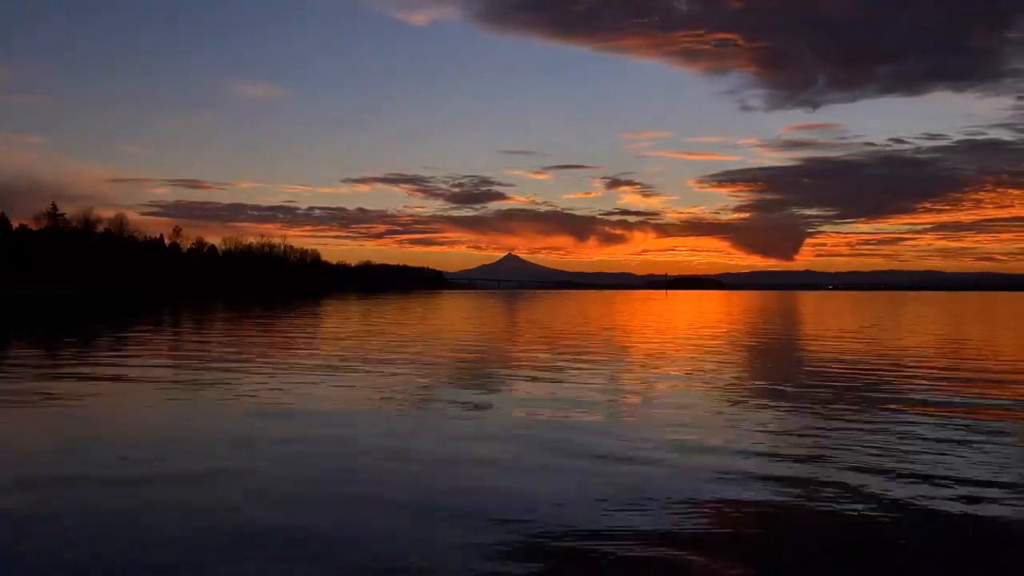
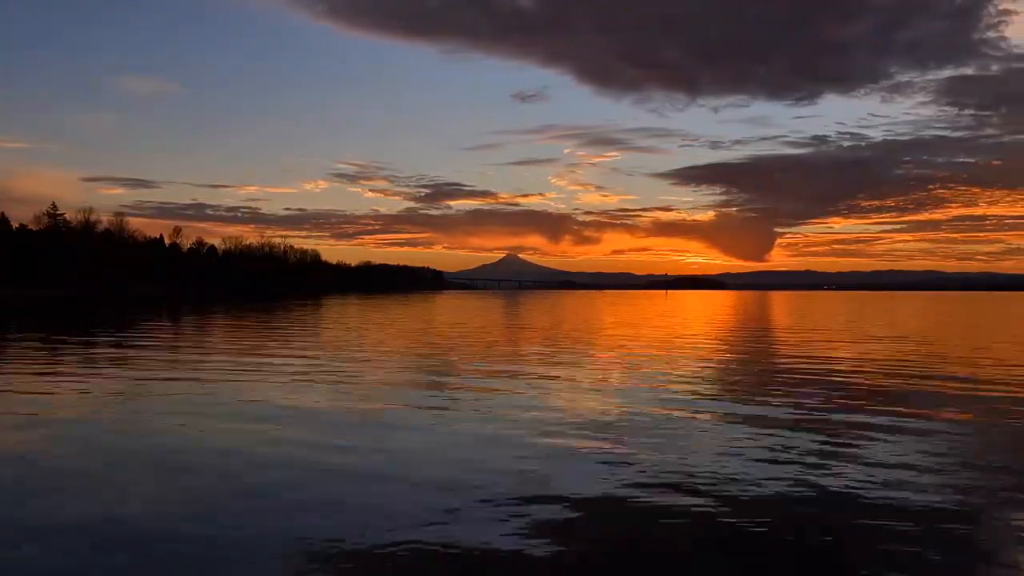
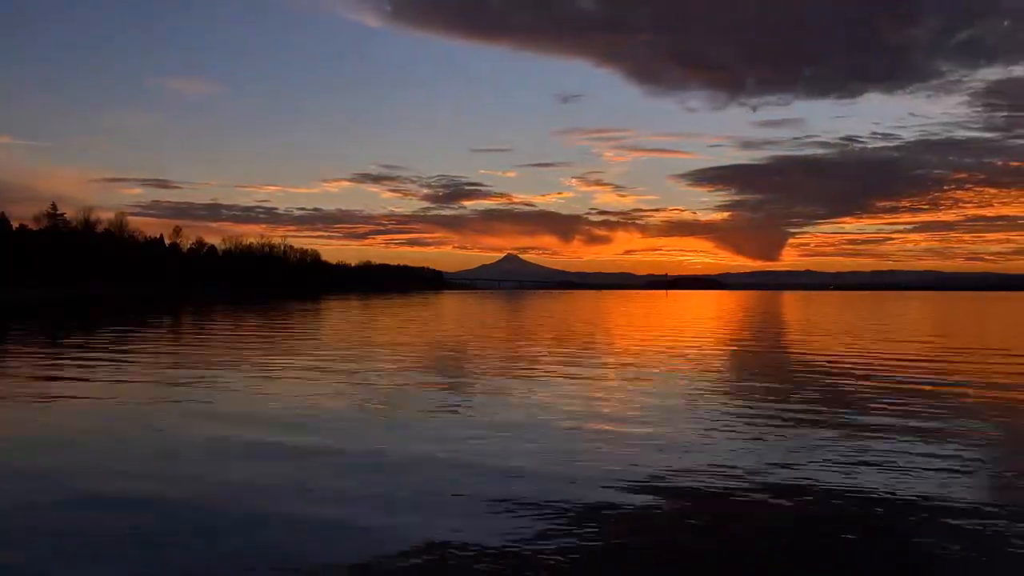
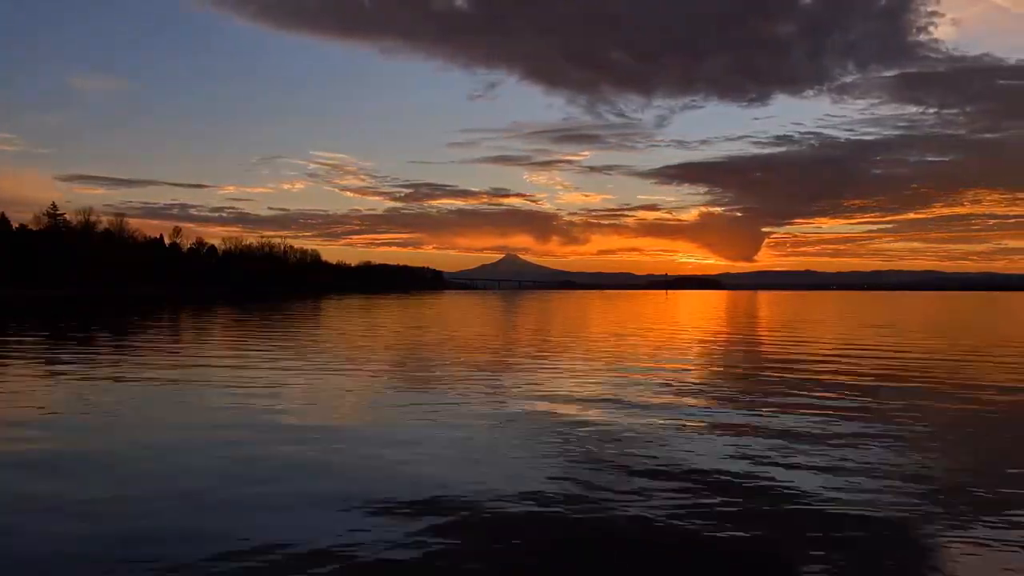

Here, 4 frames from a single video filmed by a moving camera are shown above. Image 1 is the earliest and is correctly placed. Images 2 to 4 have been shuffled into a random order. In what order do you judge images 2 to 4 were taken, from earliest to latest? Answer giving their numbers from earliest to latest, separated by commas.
3, 2, 4
